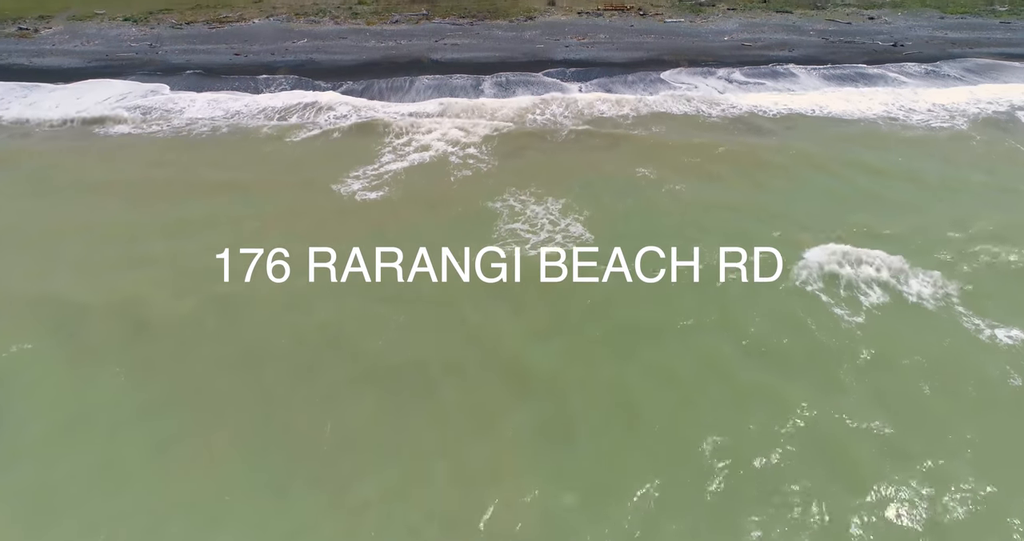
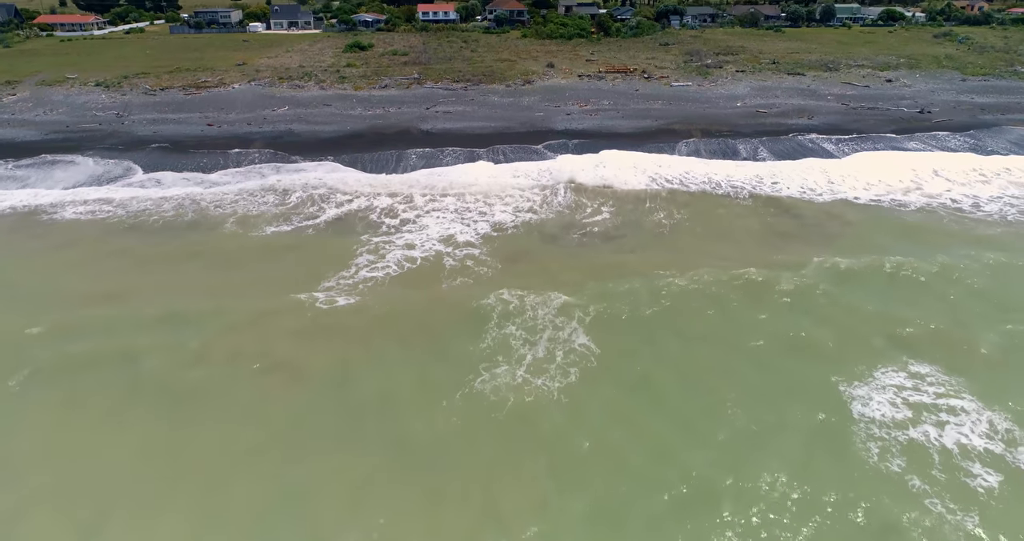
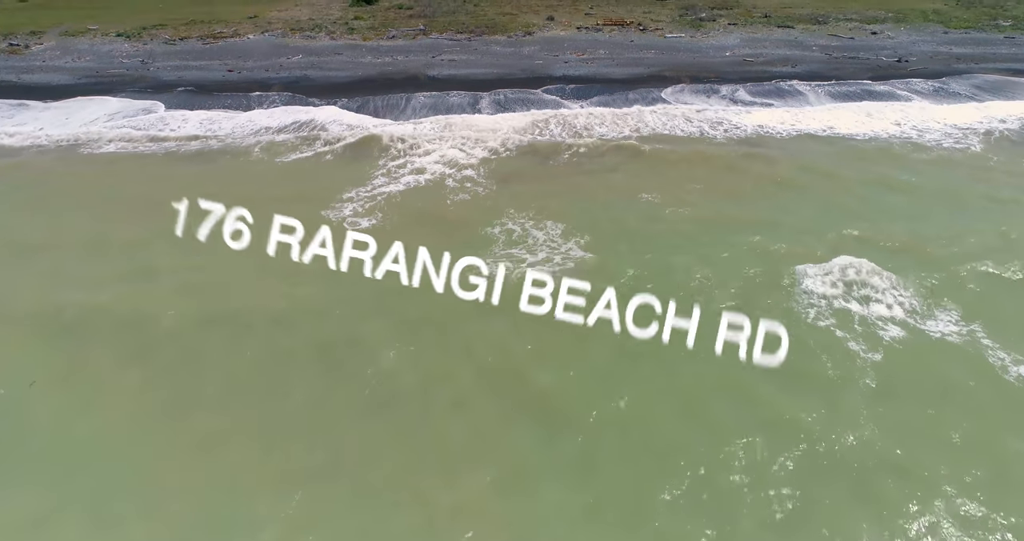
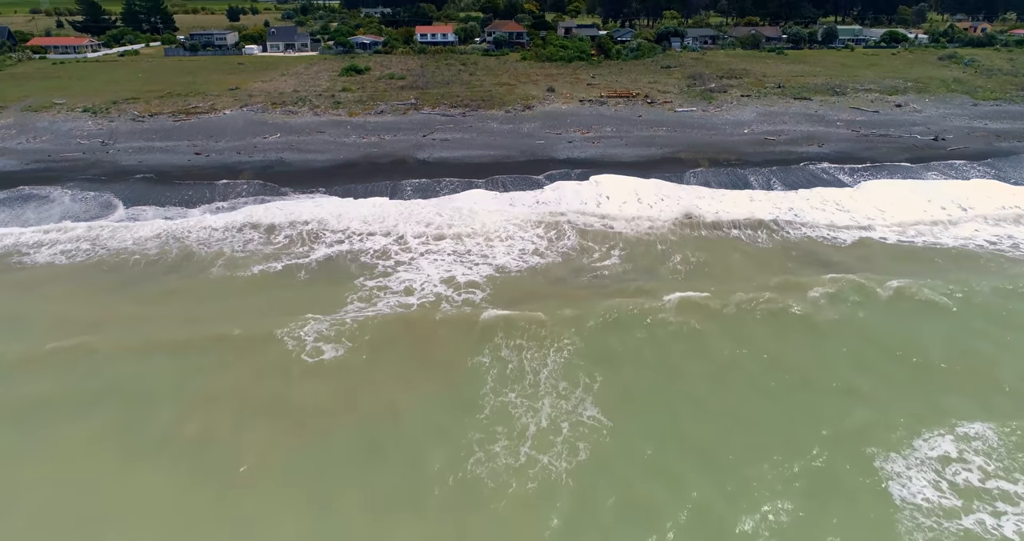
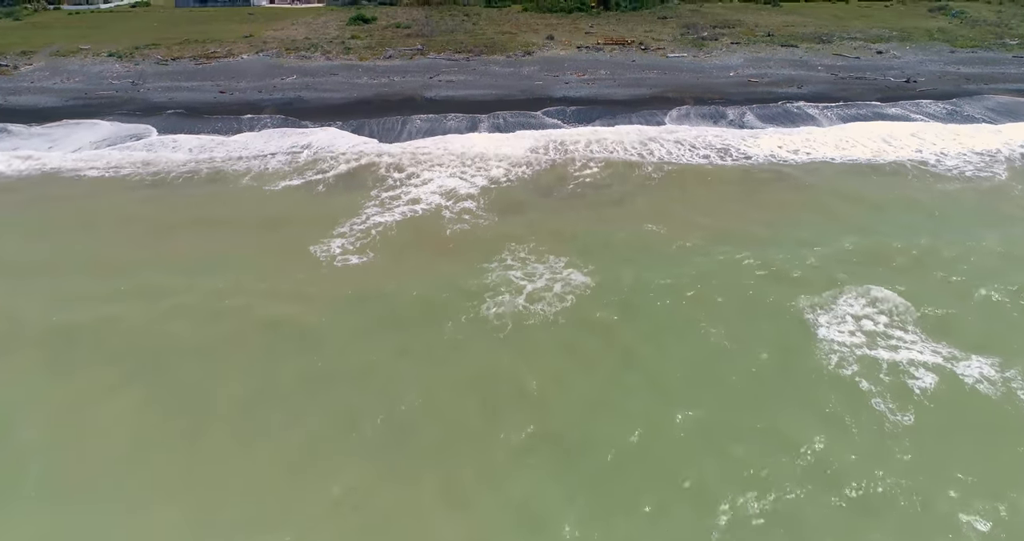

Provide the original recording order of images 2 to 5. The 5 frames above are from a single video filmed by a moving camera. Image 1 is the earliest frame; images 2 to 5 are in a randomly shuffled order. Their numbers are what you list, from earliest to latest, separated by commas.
3, 5, 2, 4
